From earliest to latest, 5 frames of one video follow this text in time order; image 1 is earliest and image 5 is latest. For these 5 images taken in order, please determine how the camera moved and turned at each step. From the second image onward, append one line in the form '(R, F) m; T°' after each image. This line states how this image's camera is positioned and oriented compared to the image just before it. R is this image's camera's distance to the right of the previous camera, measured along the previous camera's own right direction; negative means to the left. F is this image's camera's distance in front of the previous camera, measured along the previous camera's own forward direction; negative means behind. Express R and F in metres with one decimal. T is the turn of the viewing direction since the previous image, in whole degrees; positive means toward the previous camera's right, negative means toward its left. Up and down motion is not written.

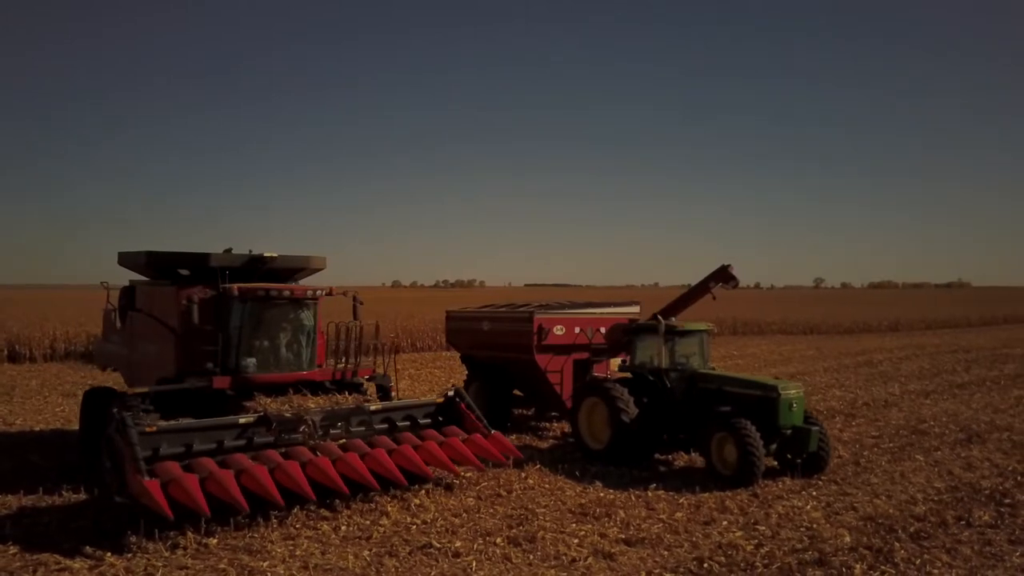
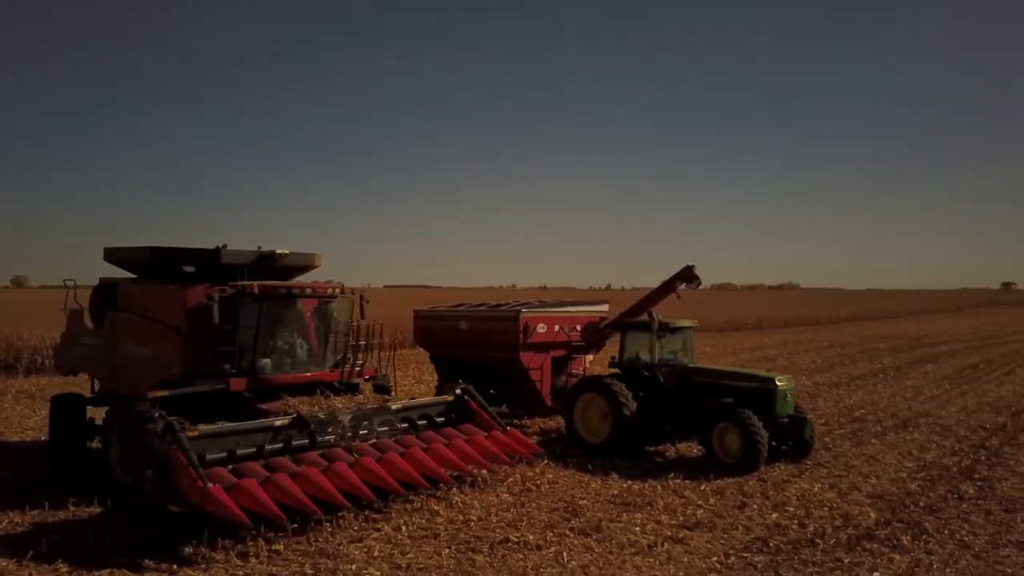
(-1.7, 0.0) m; +9°
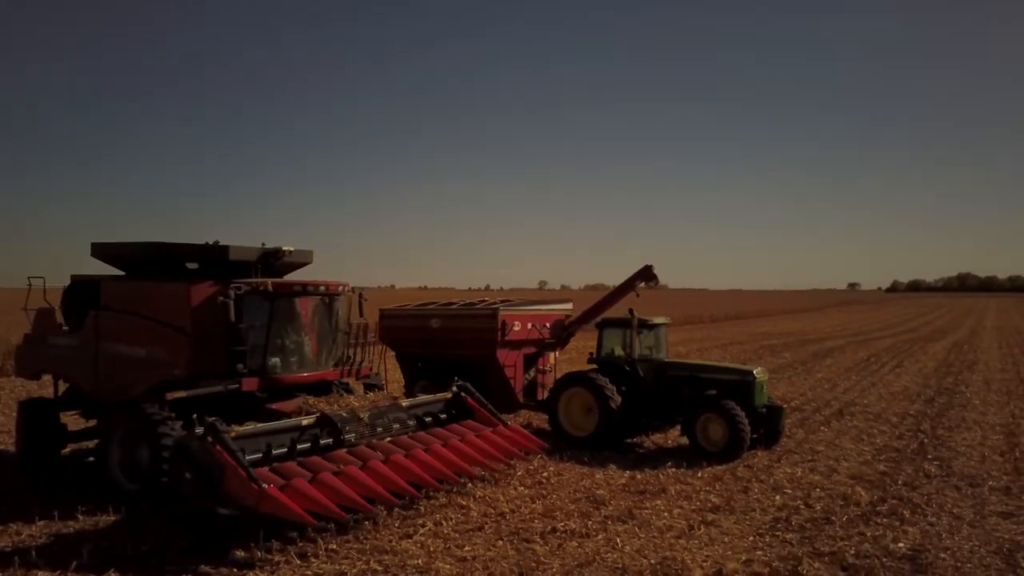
(-1.4, -0.1) m; +8°
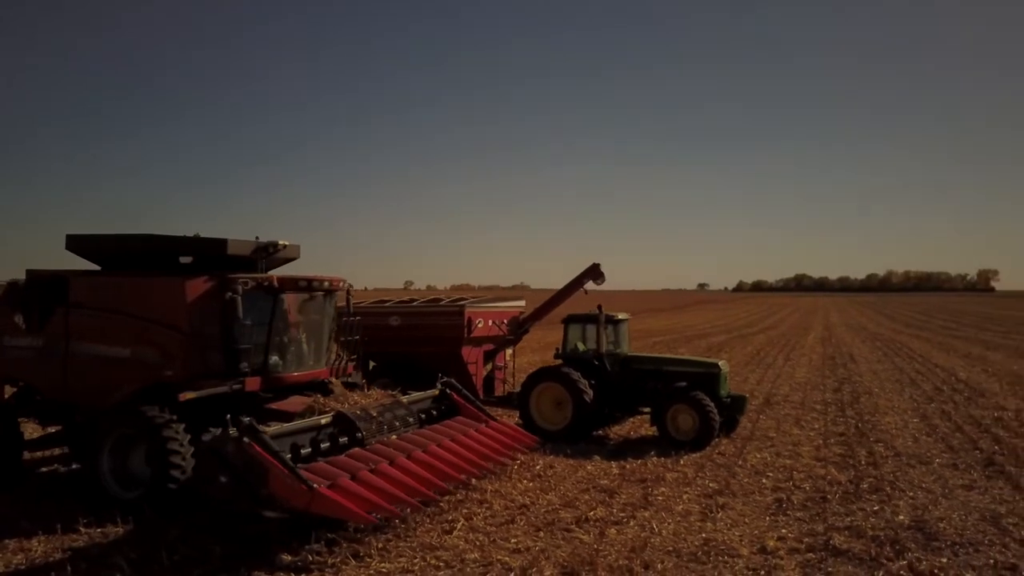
(-1.4, 0.0) m; +9°
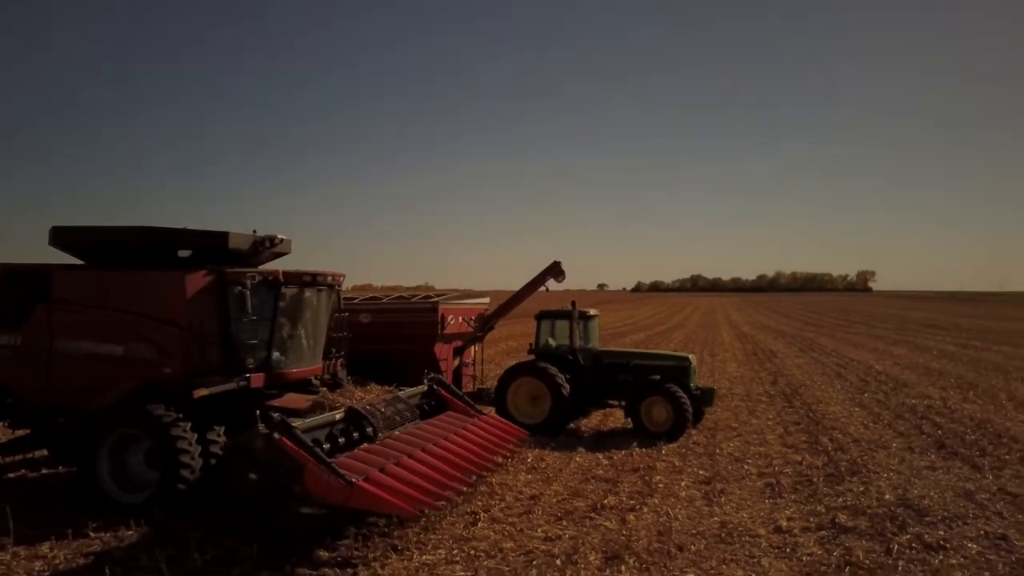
(-1.0, -0.1) m; +7°
